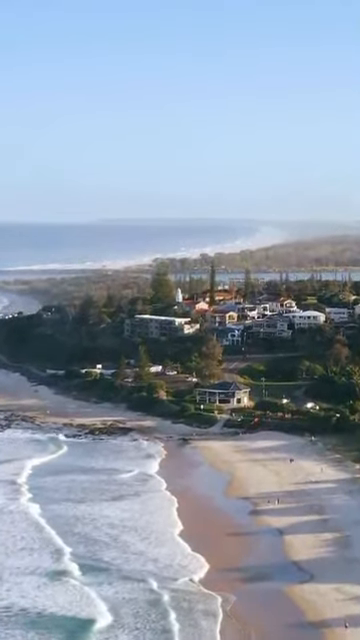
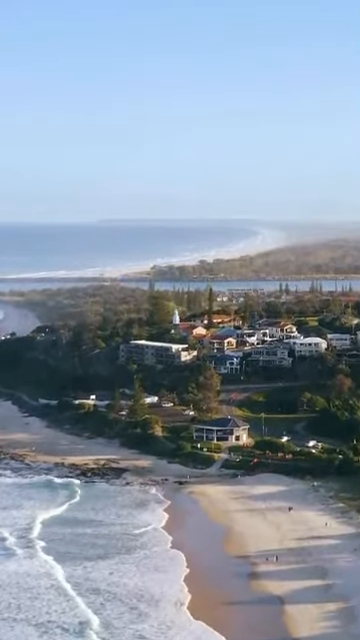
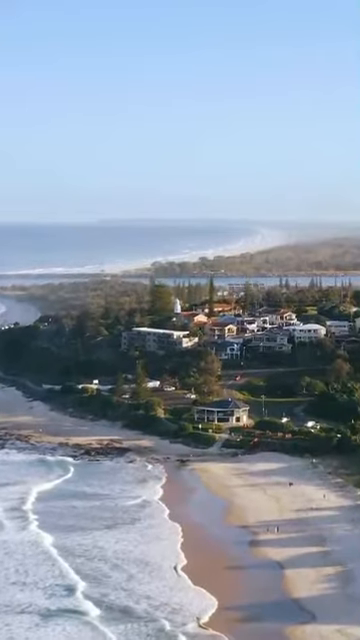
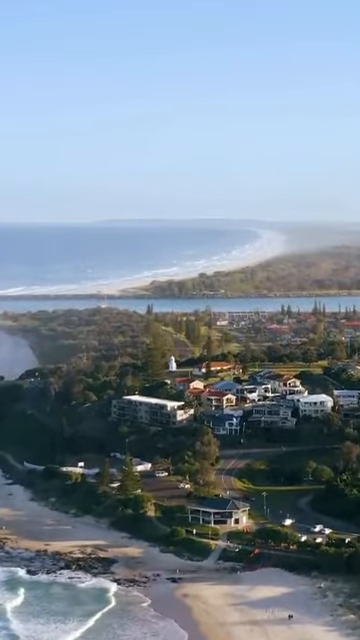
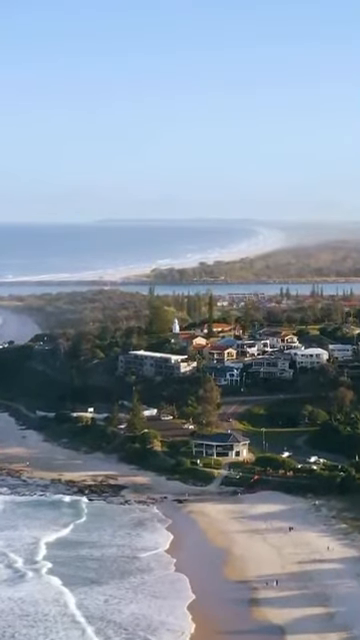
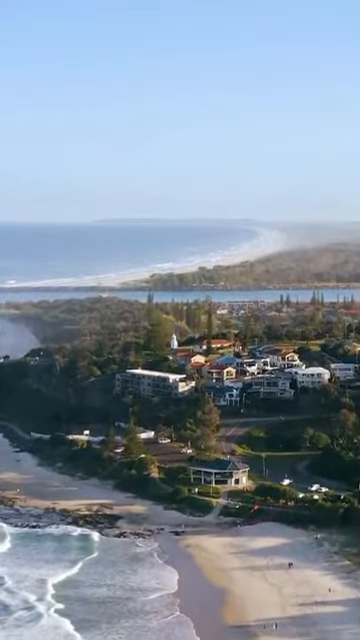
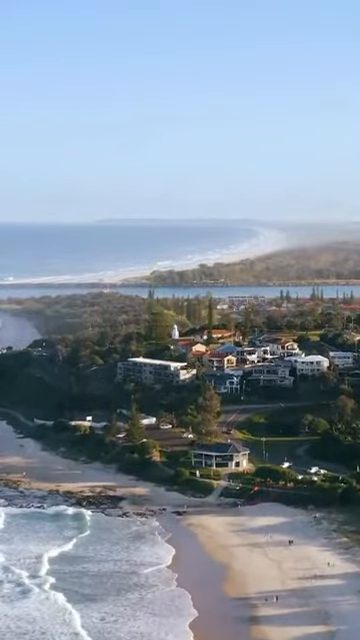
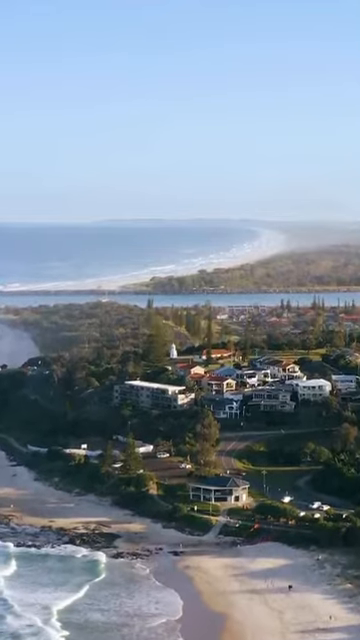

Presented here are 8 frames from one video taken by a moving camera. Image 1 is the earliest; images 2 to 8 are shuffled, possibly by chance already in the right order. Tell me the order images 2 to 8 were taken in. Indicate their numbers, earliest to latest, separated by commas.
3, 2, 5, 7, 6, 8, 4
